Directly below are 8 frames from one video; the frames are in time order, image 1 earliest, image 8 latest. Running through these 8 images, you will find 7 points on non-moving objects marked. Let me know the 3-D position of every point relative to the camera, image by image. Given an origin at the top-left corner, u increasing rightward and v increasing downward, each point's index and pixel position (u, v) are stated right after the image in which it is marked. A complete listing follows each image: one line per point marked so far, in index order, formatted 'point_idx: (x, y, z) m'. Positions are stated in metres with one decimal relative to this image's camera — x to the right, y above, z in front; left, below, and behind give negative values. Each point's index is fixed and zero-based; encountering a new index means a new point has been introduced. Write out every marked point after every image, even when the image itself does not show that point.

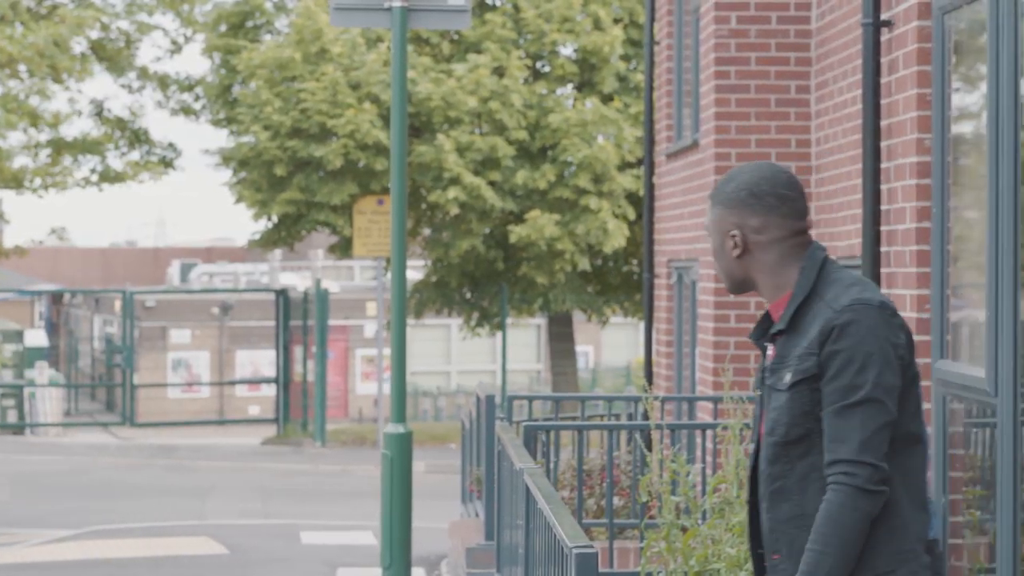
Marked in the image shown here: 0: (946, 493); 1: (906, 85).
0: (+1.5, -0.7, +5.9) m
1: (+1.5, +0.8, +6.2) m
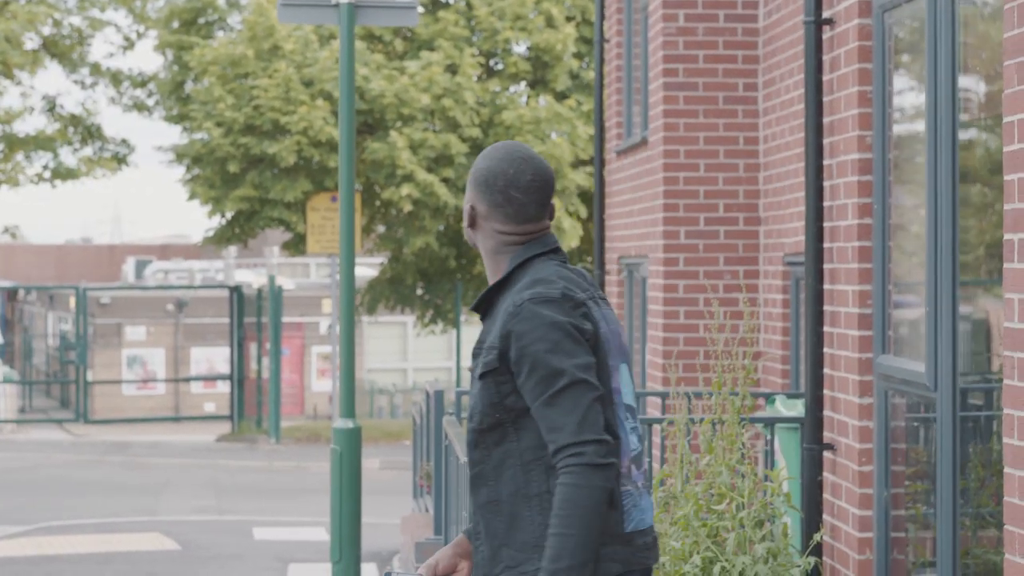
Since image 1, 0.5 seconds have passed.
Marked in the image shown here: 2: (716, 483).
0: (+1.3, -0.7, +6.0) m
1: (+1.3, +0.8, +6.3) m
2: (+0.8, -0.7, +6.2) m
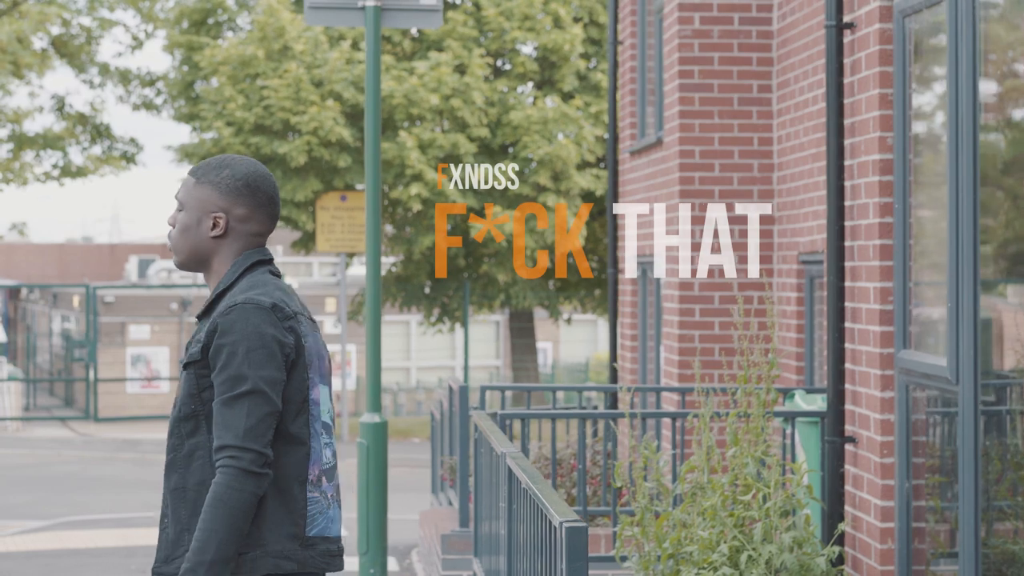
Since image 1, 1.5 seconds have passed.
0: (+1.5, -0.7, +6.2) m
1: (+1.4, +0.8, +6.5) m
2: (+0.9, -0.7, +6.4) m
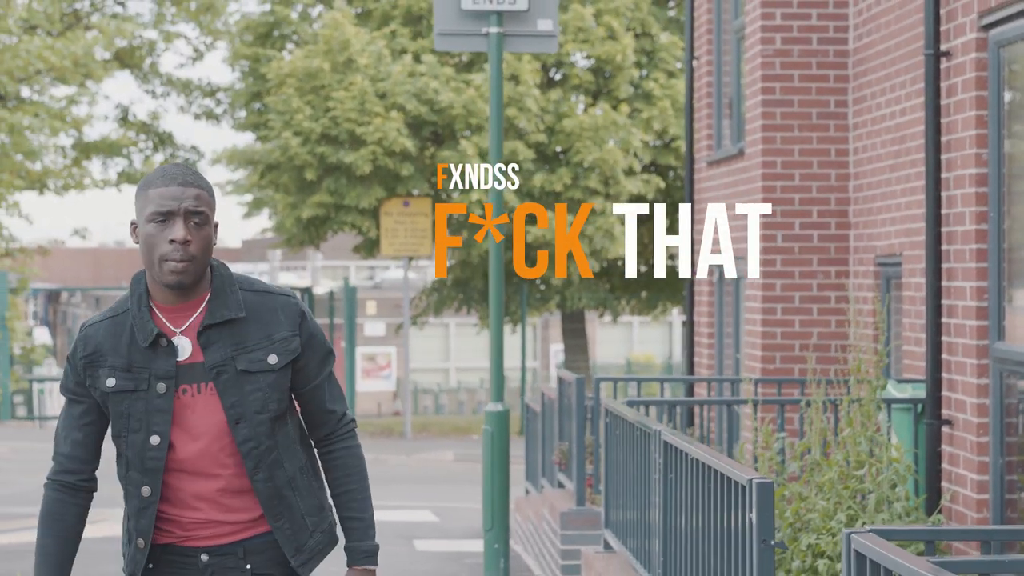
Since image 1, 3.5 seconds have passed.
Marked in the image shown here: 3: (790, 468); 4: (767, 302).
0: (+2.0, -0.7, +7.0) m
1: (+2.0, +0.8, +7.3) m
2: (+1.5, -0.7, +7.2) m
3: (+1.2, -0.8, +7.3) m
4: (+1.7, -0.1, +11.2) m
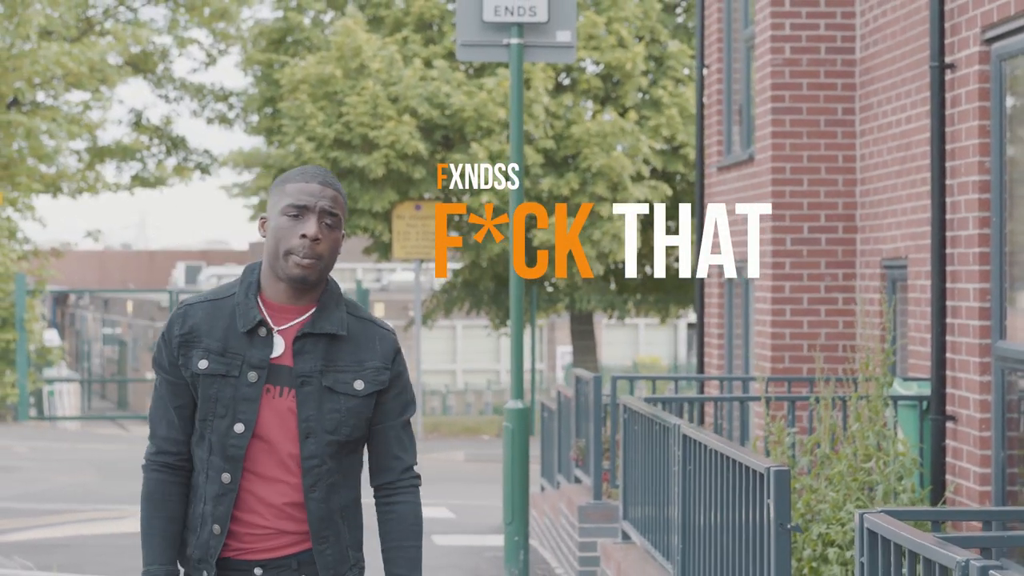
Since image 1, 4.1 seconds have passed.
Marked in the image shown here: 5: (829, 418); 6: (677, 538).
0: (+2.1, -0.7, +7.3) m
1: (+2.1, +0.8, +7.6) m
2: (+1.6, -0.7, +7.5) m
3: (+1.3, -0.8, +7.7) m
4: (+1.8, -0.1, +11.5) m
5: (+1.4, -0.6, +7.6) m
6: (+0.7, -1.0, +6.9) m
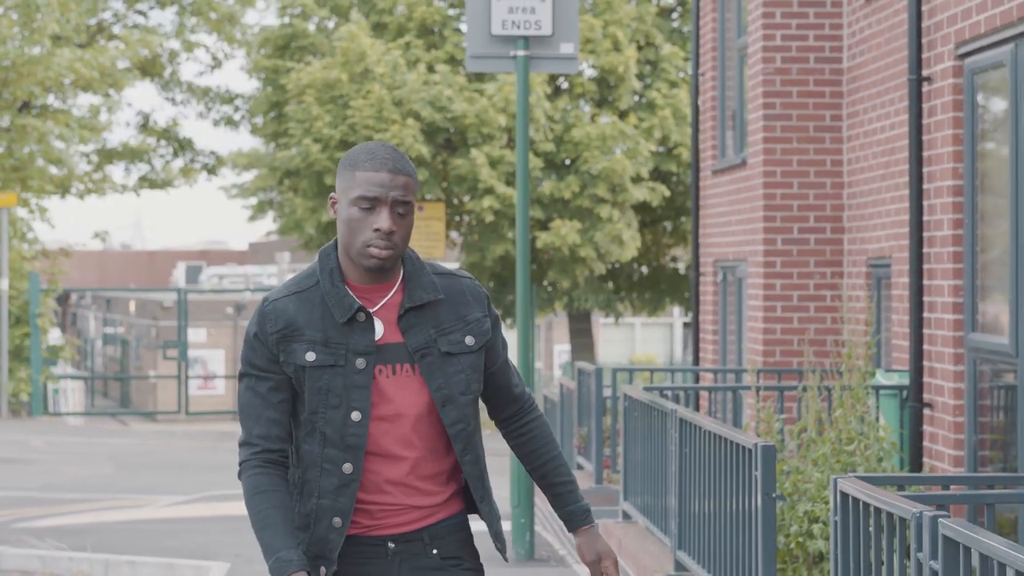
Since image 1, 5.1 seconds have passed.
0: (+2.2, -0.7, +7.9) m
1: (+2.1, +0.8, +8.3) m
2: (+1.6, -0.7, +8.1) m
3: (+1.4, -0.8, +8.3) m
4: (+1.9, -0.1, +12.1) m
5: (+1.5, -0.6, +8.2) m
6: (+0.7, -1.0, +7.5) m
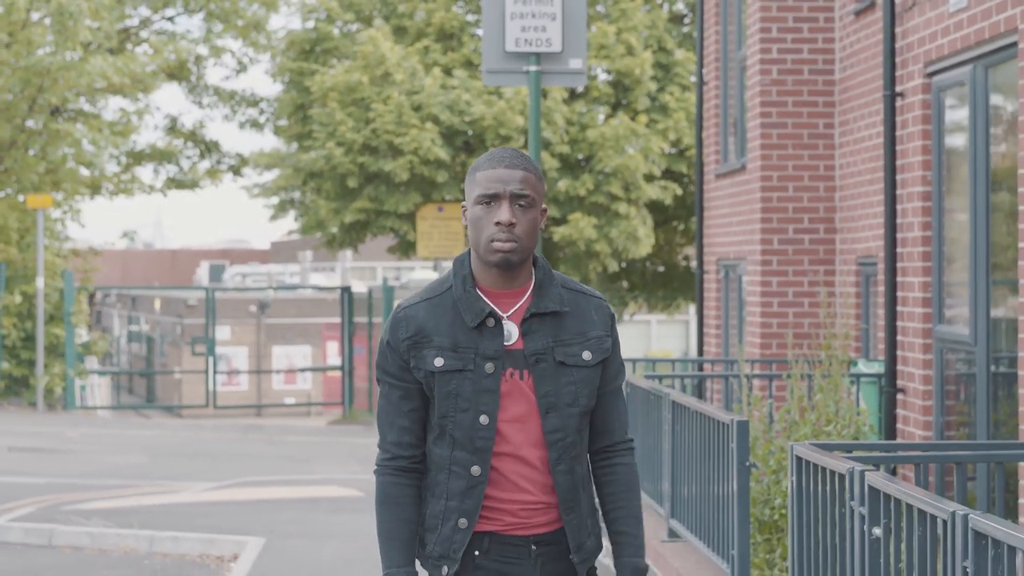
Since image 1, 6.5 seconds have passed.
0: (+2.3, -0.7, +8.8) m
1: (+2.2, +0.8, +9.1) m
2: (+1.7, -0.7, +9.0) m
3: (+1.4, -0.8, +9.1) m
4: (+2.0, -0.1, +13.0) m
5: (+1.5, -0.6, +9.1) m
6: (+0.8, -1.0, +8.4) m
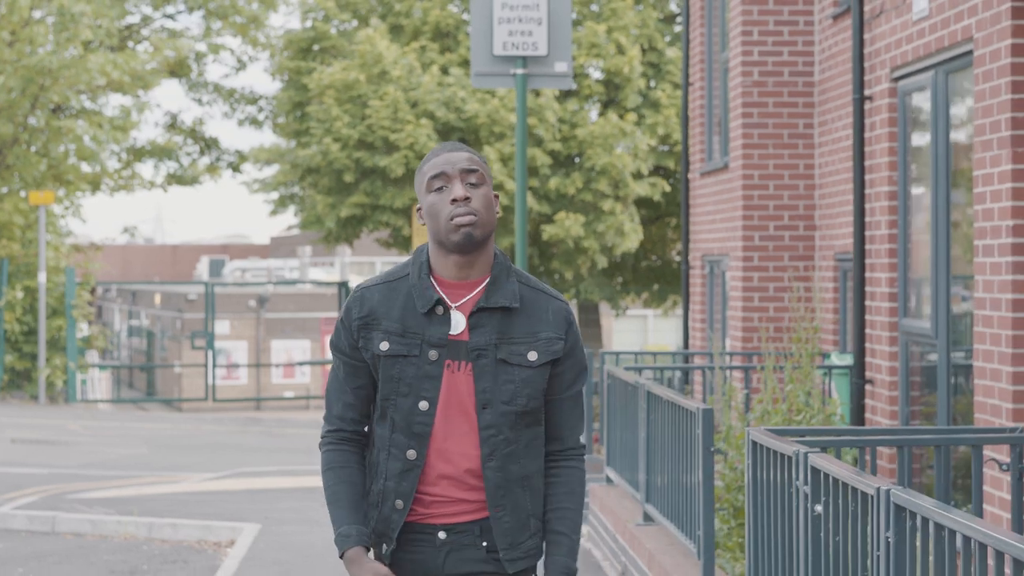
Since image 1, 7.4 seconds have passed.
0: (+2.2, -0.6, +9.2) m
1: (+2.1, +0.8, +9.5) m
2: (+1.6, -0.6, +9.4) m
3: (+1.3, -0.7, +9.5) m
4: (+1.9, 0.0, +13.4) m
5: (+1.5, -0.5, +9.5) m
6: (+0.7, -1.0, +8.8) m
